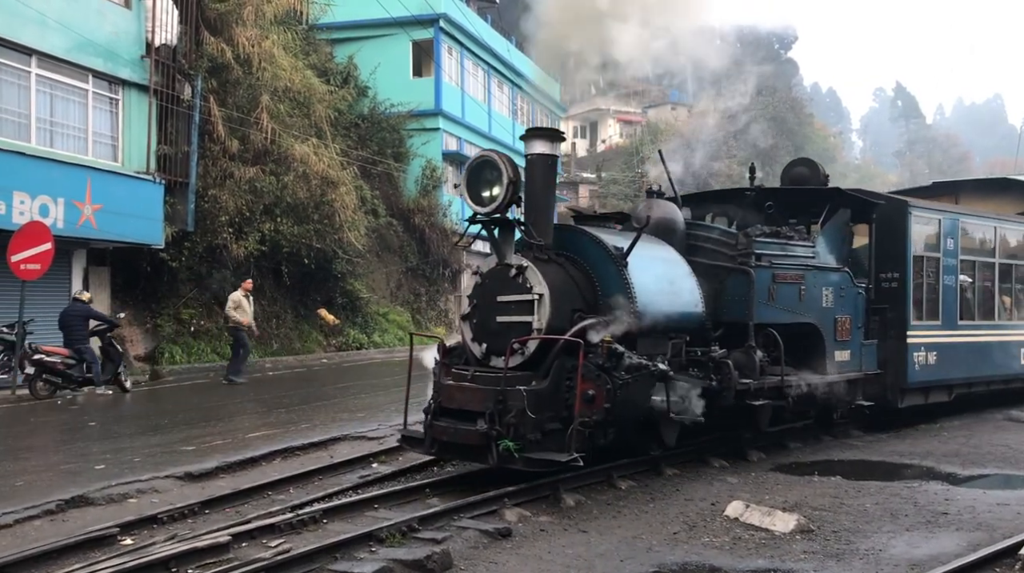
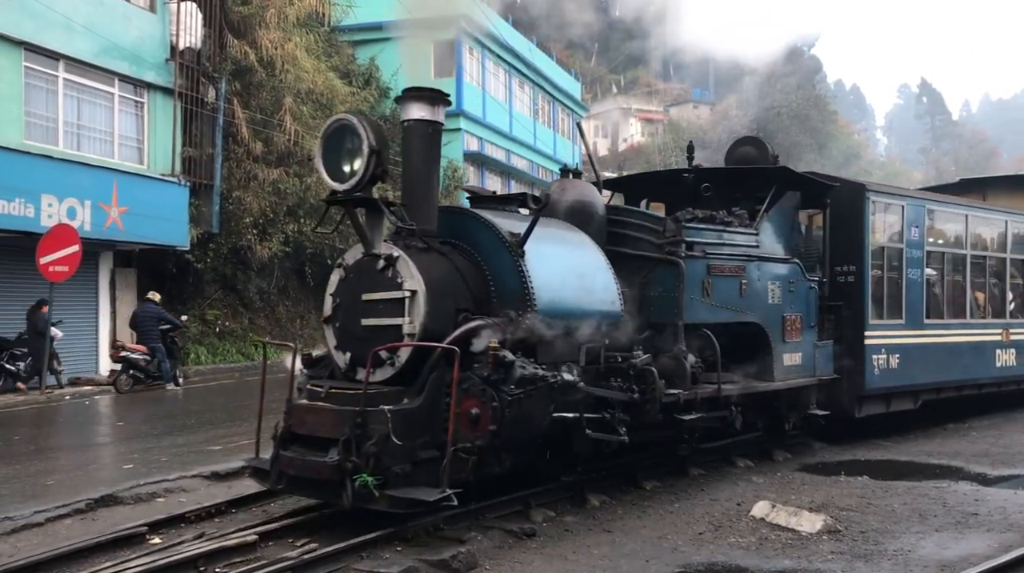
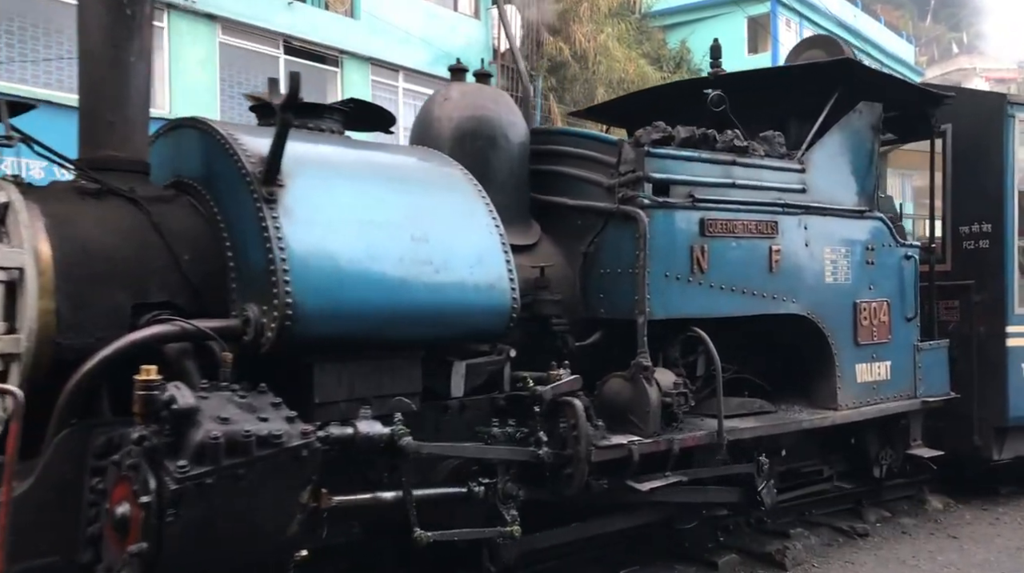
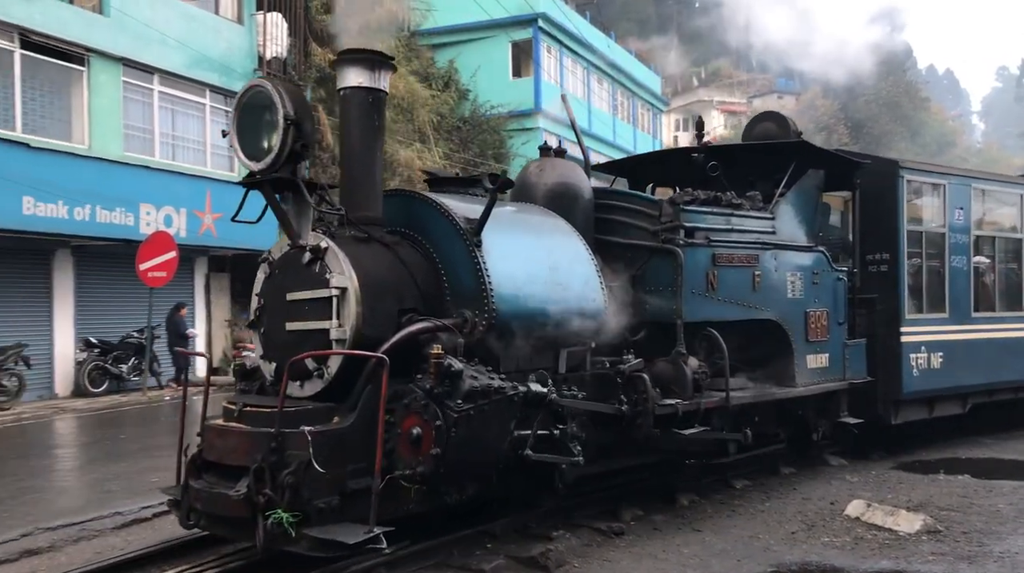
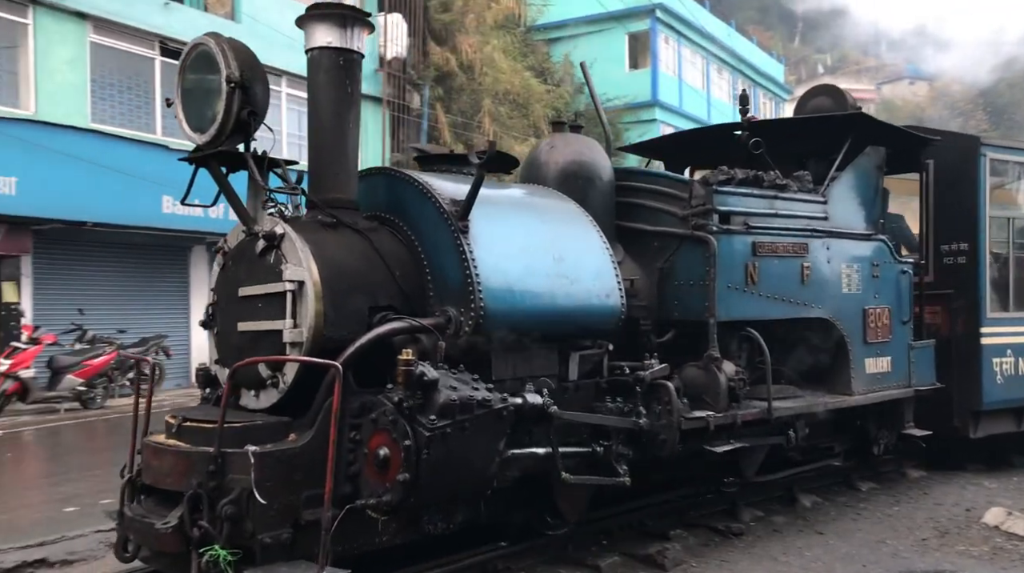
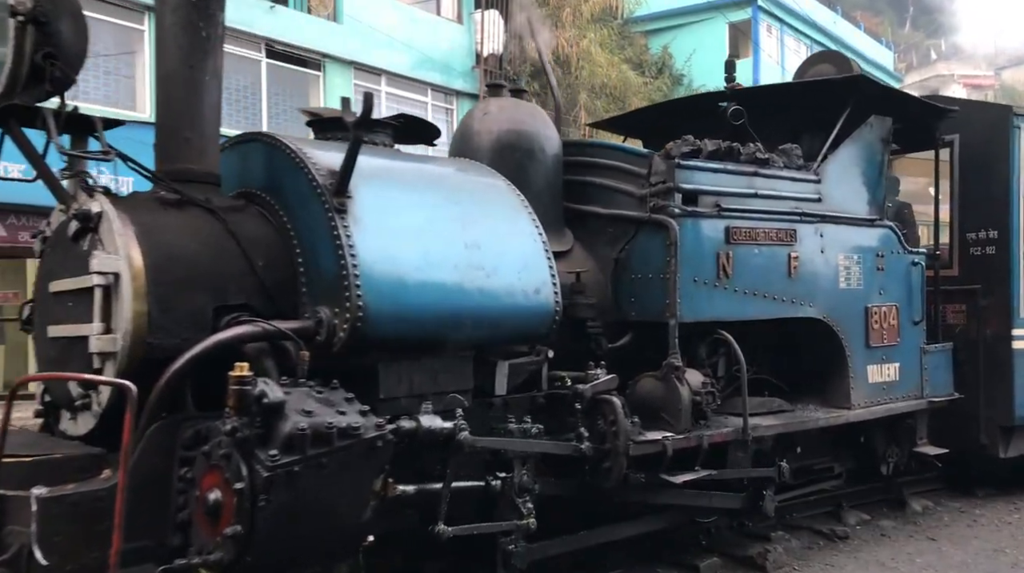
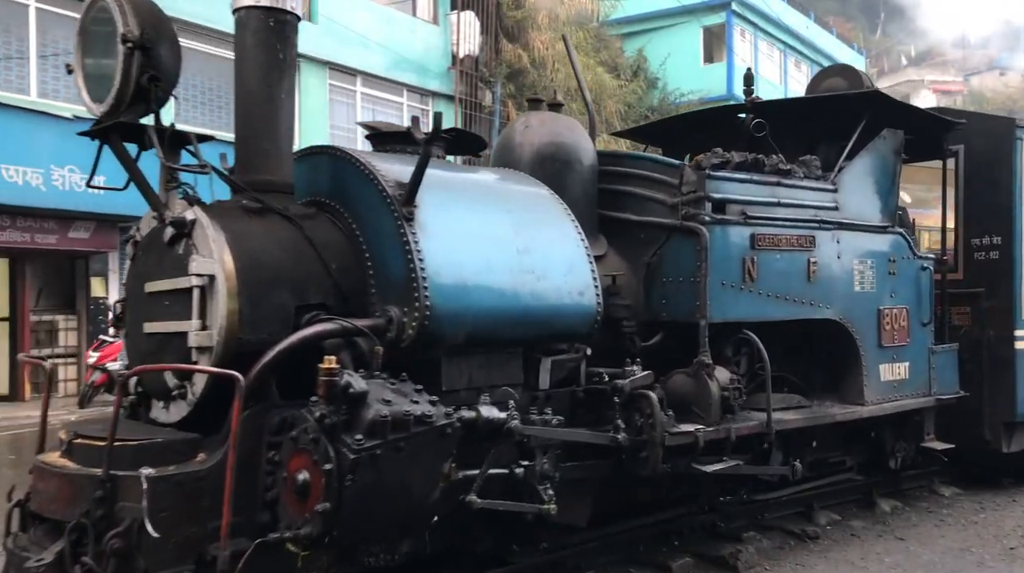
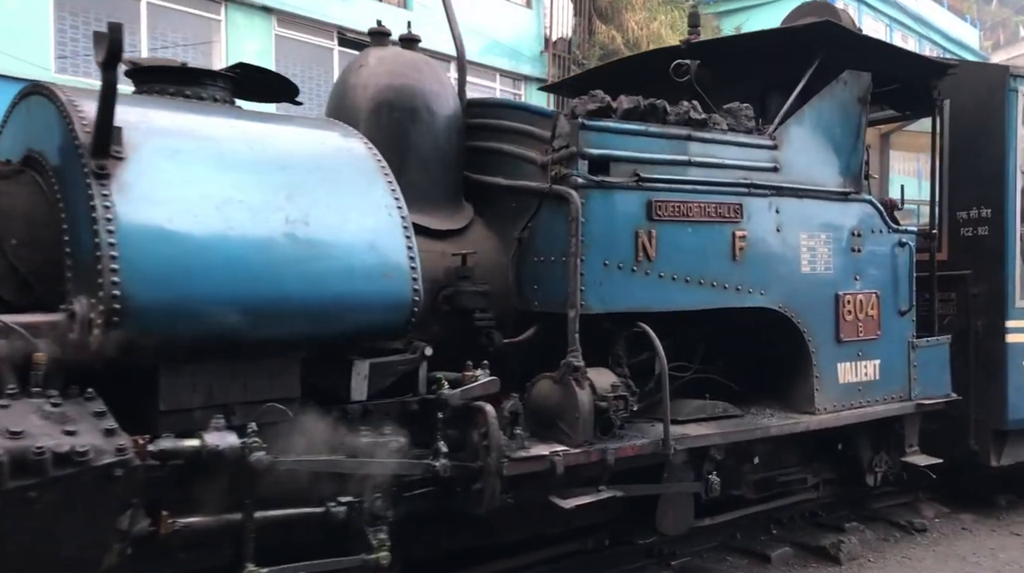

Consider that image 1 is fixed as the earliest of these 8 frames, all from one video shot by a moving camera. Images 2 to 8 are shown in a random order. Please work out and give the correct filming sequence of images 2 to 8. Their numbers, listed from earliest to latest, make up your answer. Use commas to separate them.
2, 4, 5, 7, 6, 3, 8
